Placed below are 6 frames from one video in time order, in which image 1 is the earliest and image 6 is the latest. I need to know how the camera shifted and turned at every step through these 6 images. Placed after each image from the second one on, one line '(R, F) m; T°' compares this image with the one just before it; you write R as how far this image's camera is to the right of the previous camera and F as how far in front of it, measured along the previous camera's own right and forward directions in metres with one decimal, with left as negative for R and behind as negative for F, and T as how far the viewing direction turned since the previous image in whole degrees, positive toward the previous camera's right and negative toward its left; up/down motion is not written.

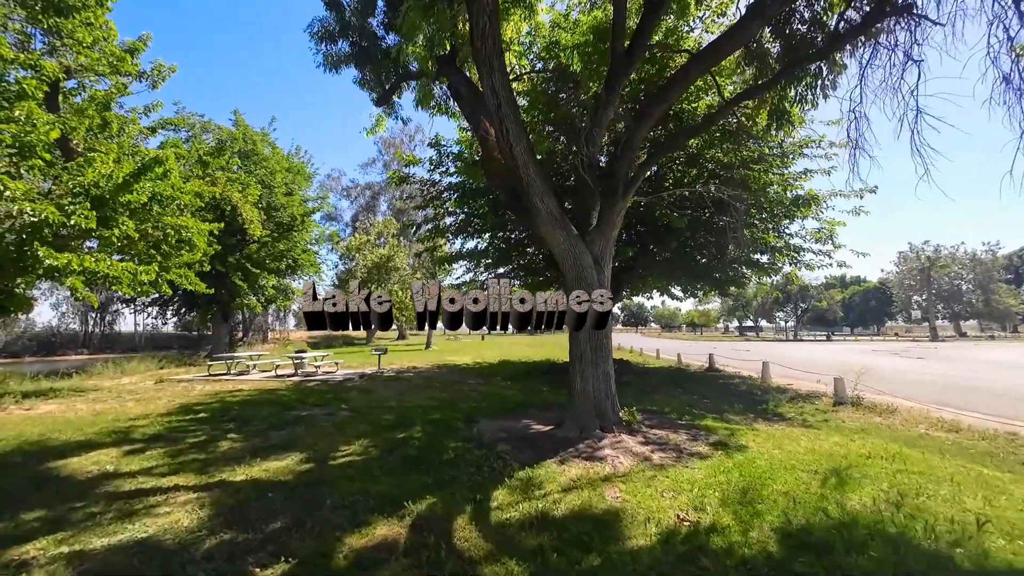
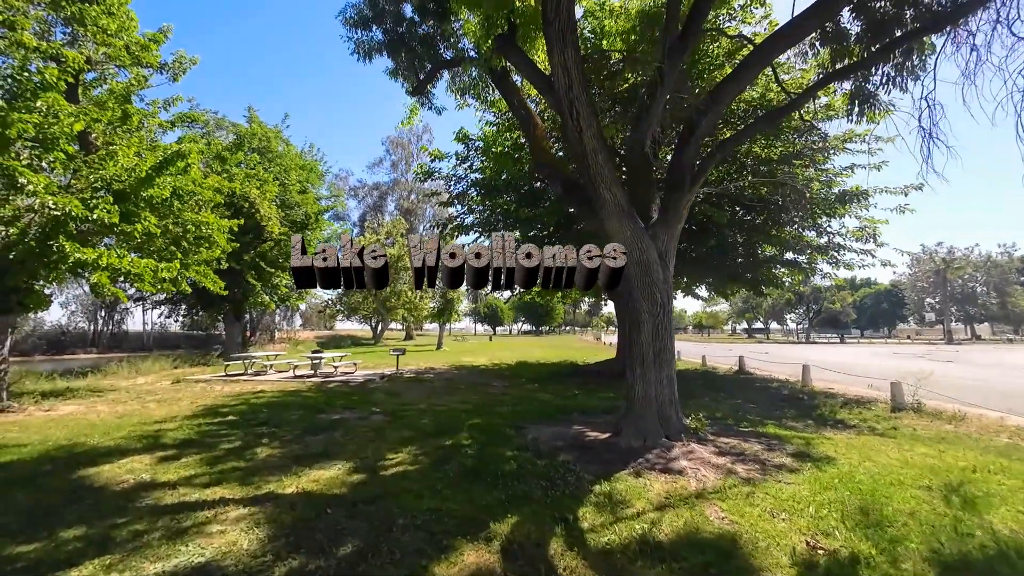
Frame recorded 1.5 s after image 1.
(-0.9, +0.5) m; 0°
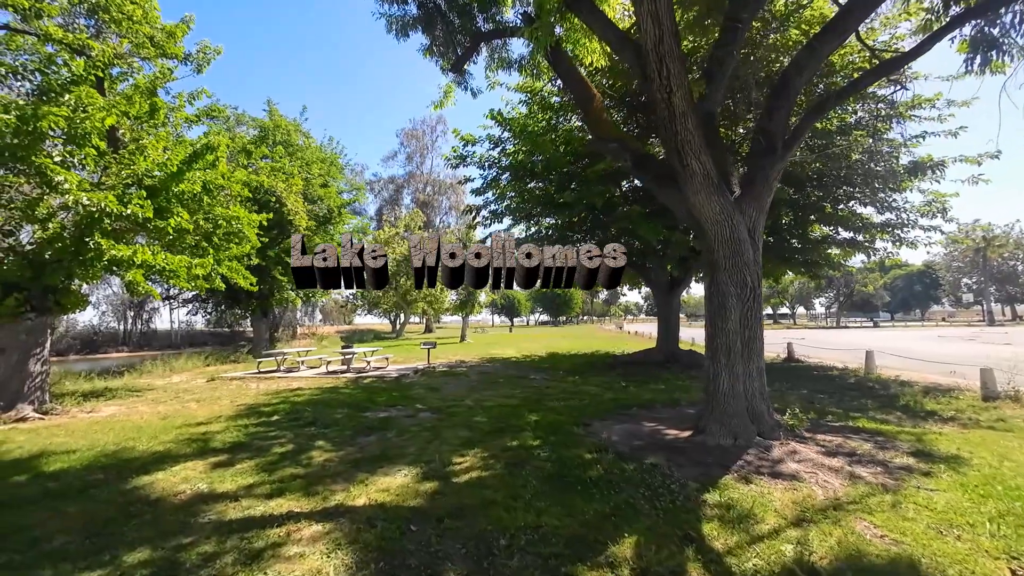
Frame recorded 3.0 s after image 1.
(-0.8, +0.6) m; -2°
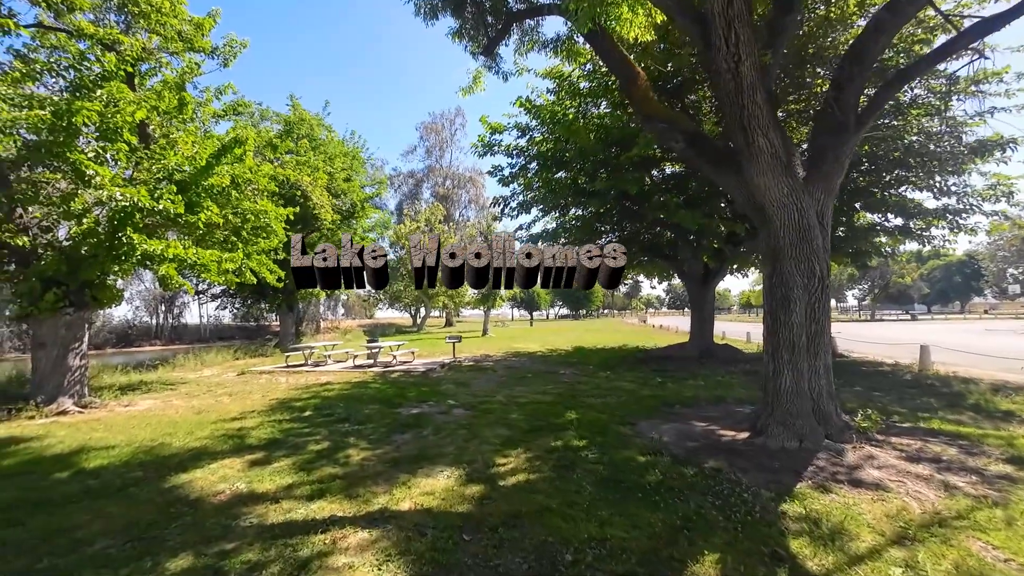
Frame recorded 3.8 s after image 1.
(-0.4, +0.3) m; -2°
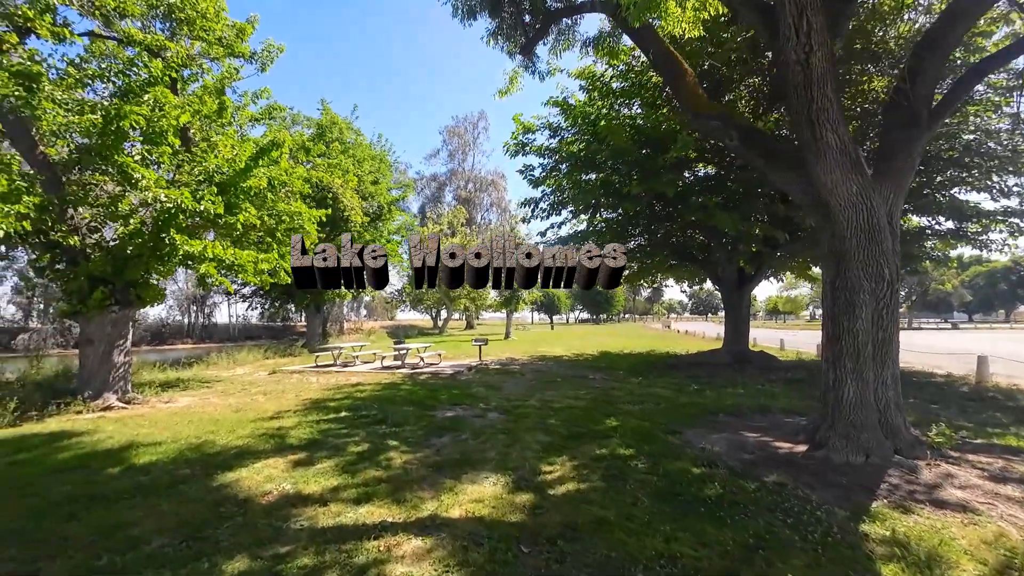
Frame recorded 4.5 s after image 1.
(-0.4, +0.1) m; -3°
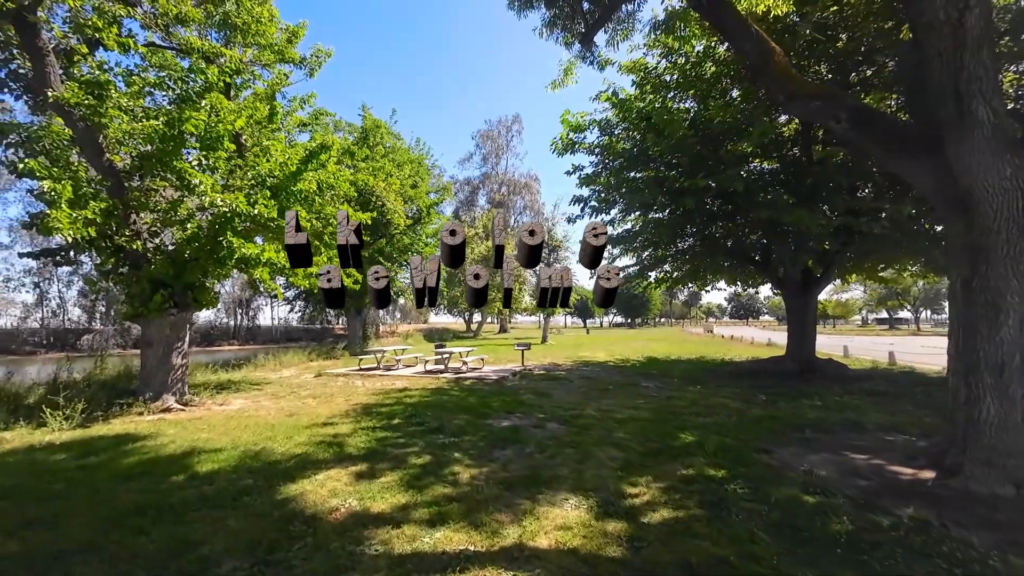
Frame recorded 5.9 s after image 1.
(-0.6, +0.4) m; -4°
